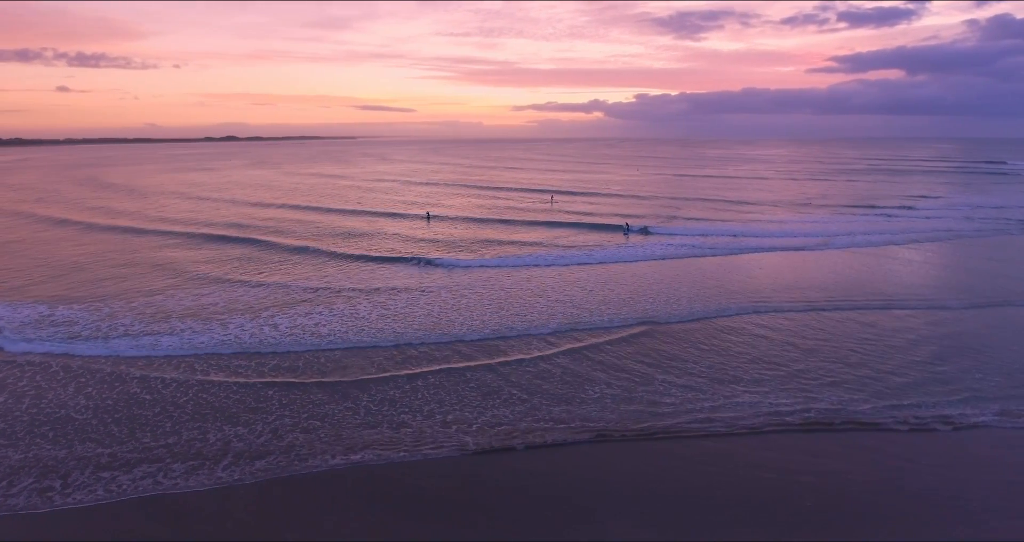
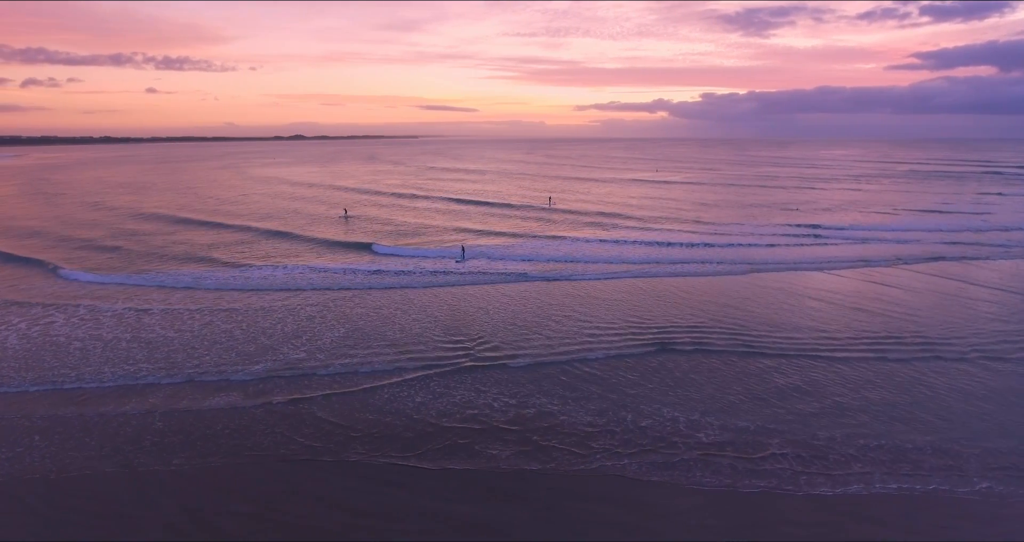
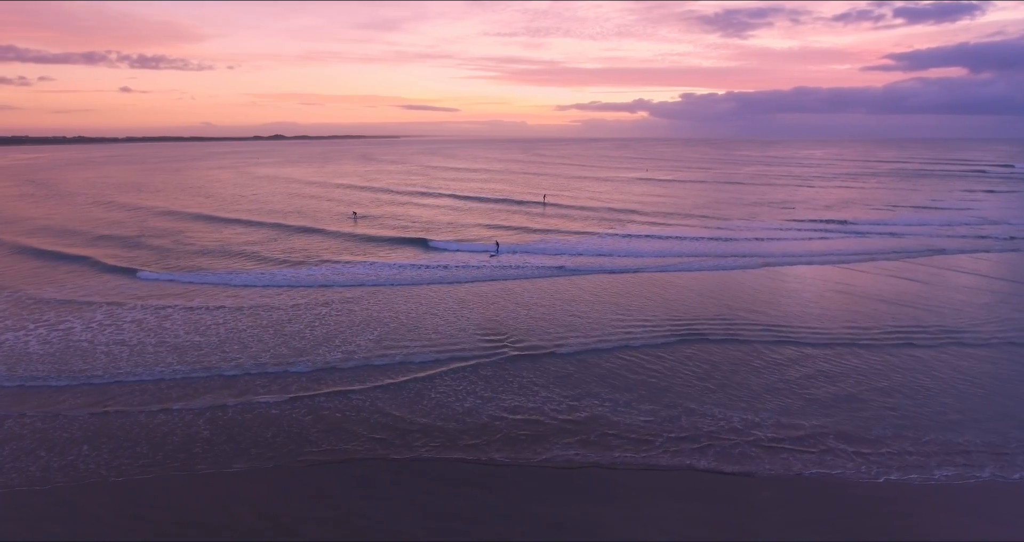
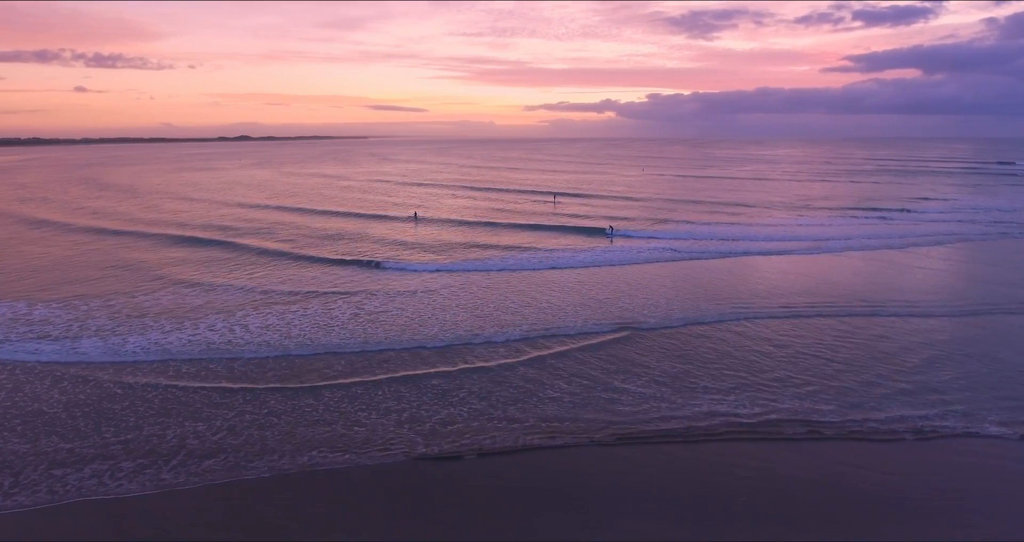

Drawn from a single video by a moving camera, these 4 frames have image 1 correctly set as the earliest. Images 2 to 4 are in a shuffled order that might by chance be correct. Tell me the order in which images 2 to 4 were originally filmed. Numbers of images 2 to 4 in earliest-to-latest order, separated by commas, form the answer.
4, 3, 2
